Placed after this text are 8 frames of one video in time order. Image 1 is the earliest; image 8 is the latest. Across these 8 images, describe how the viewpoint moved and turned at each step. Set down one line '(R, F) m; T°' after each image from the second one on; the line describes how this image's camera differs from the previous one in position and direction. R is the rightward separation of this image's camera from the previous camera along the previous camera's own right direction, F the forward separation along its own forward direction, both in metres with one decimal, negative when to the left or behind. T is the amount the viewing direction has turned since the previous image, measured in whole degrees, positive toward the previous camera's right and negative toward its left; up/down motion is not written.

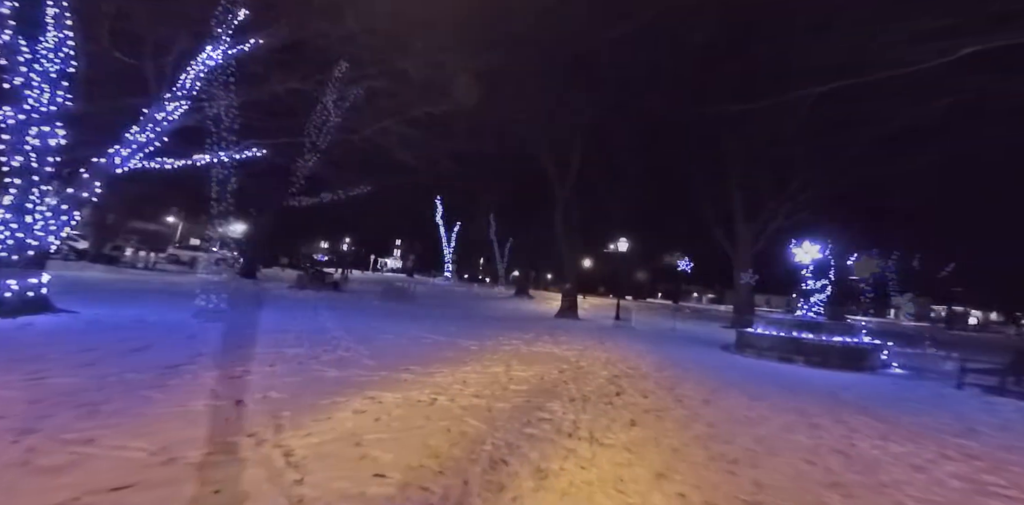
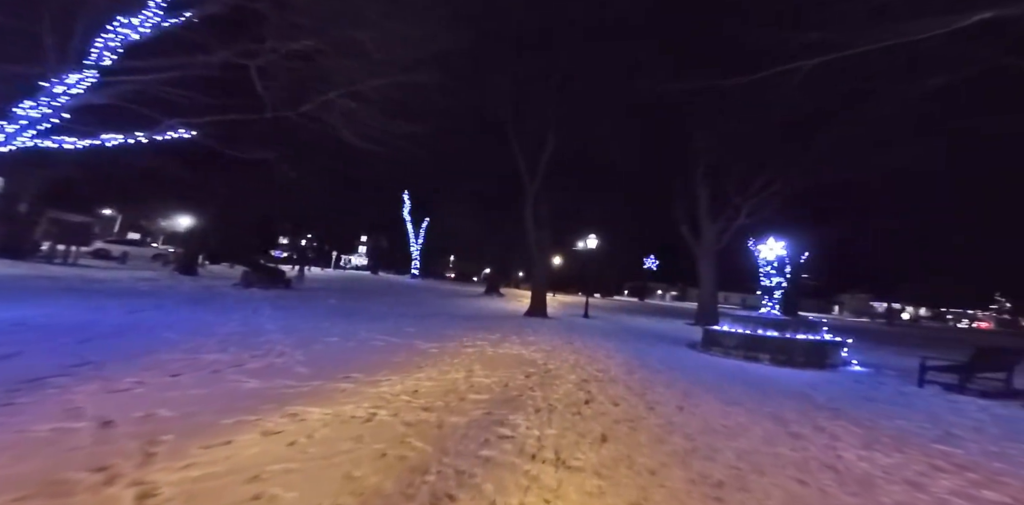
(+0.2, +0.8) m; +4°
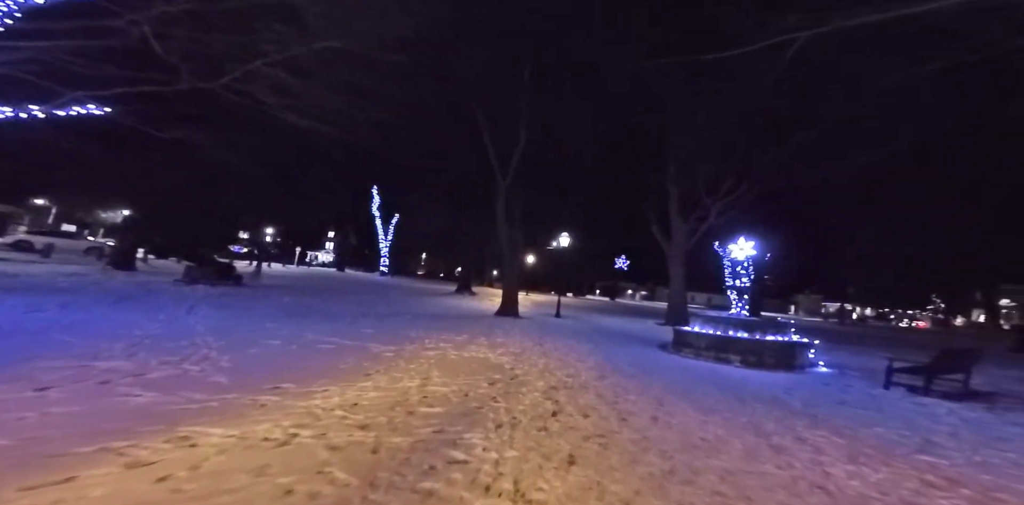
(+0.2, +0.7) m; +4°
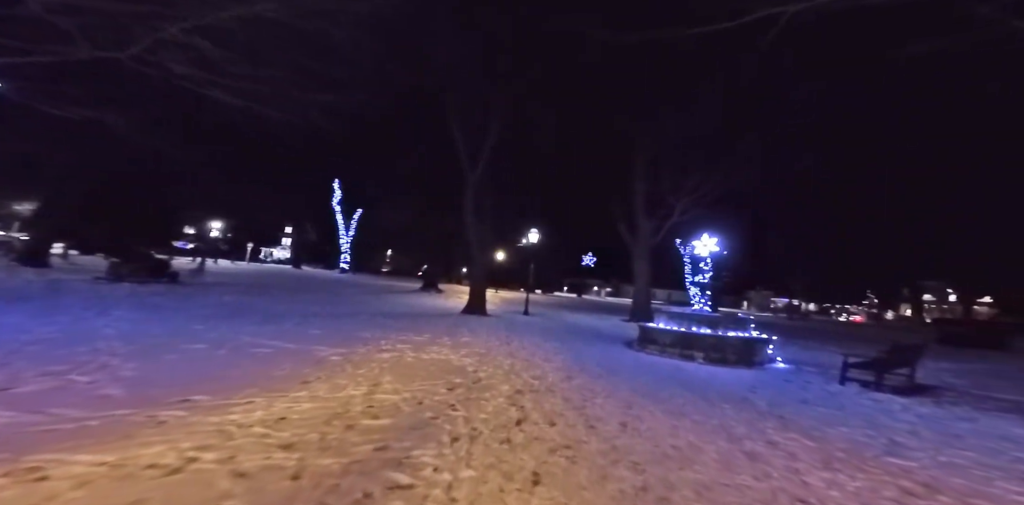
(+0.1, +0.6) m; +5°
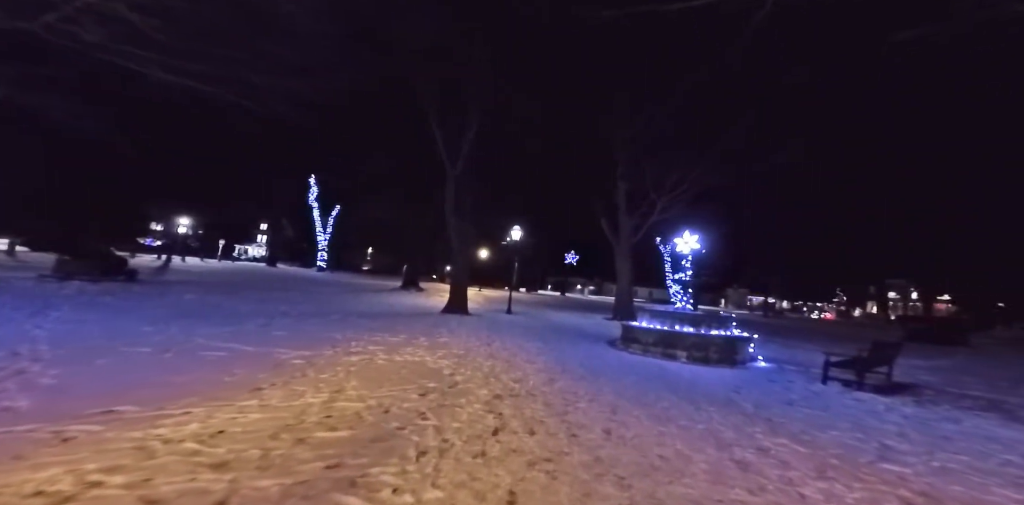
(+0.1, +0.5) m; +2°
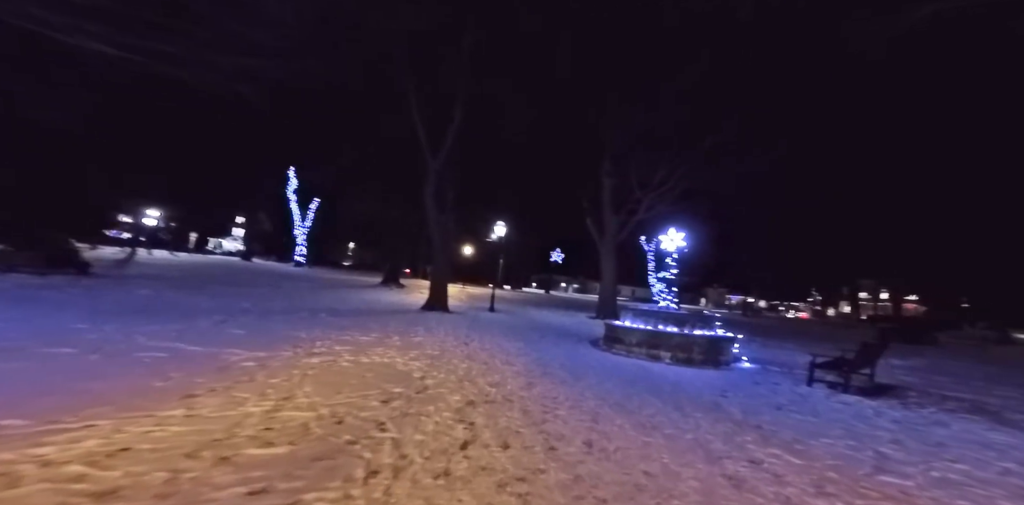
(+0.1, +0.6) m; +2°
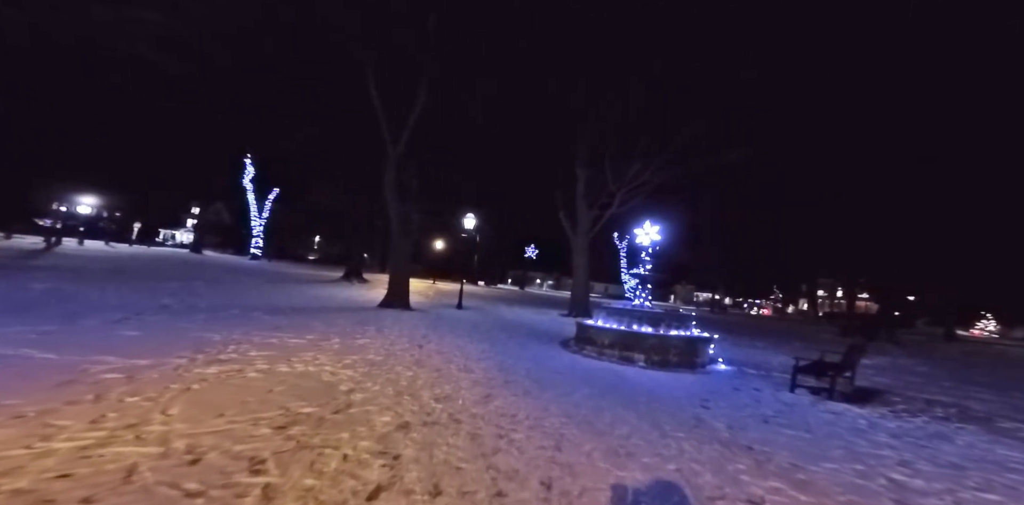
(+0.4, +1.3) m; +3°
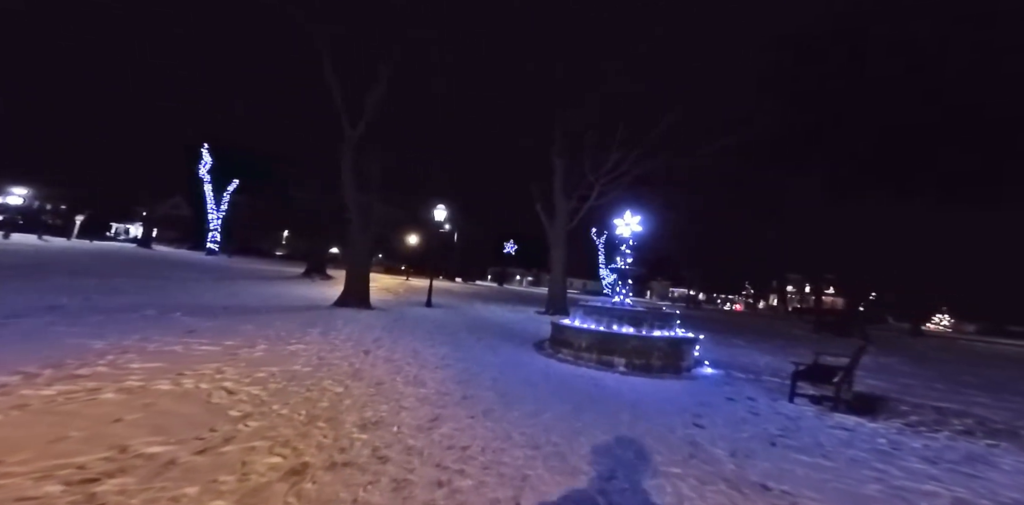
(+0.4, +1.5) m; +3°
